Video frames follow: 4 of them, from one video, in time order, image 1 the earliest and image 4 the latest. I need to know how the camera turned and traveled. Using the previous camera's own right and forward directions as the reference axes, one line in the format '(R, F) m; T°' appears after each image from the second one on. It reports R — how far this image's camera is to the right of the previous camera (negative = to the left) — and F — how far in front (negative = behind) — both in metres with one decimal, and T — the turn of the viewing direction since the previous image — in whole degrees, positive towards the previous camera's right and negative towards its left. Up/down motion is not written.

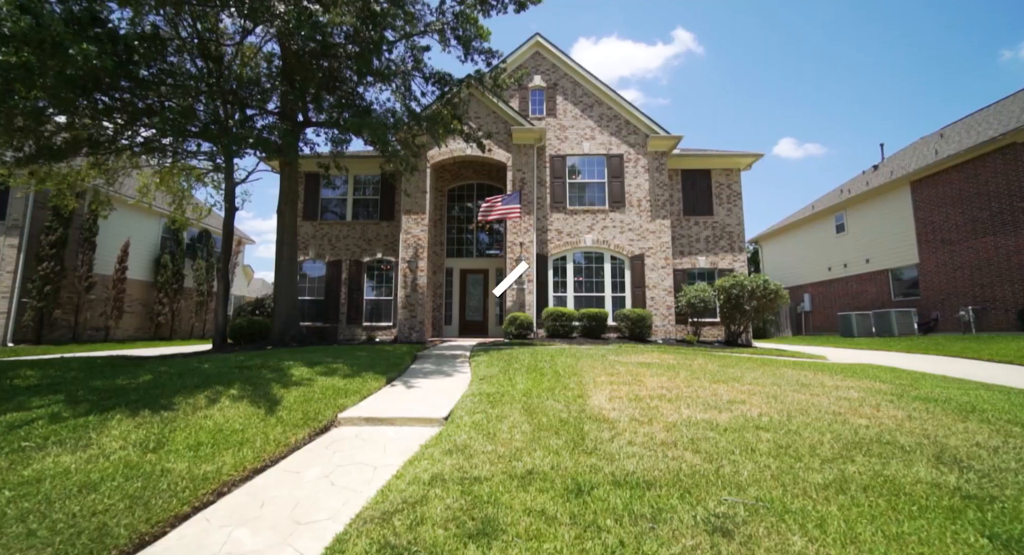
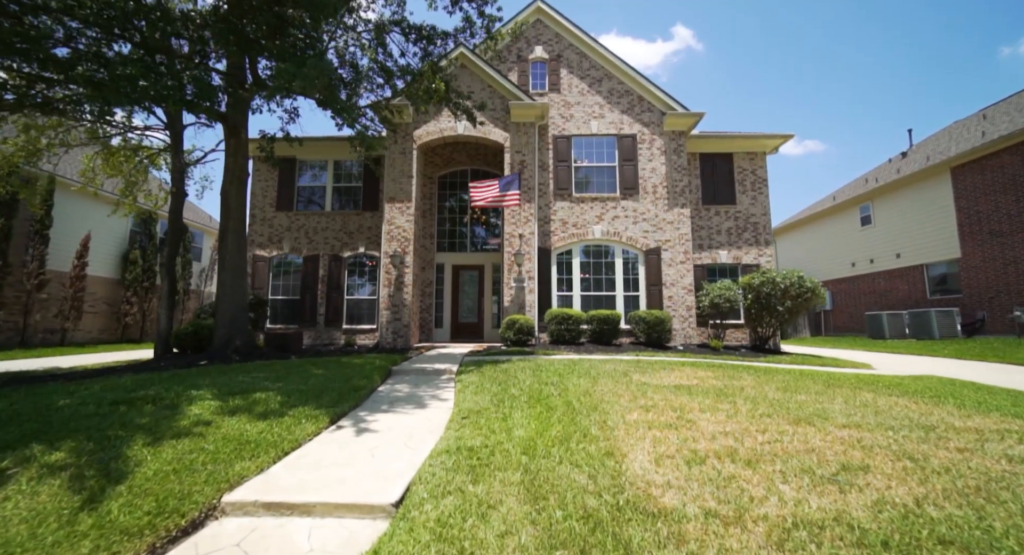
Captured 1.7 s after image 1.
(0.0, +1.9) m; 0°
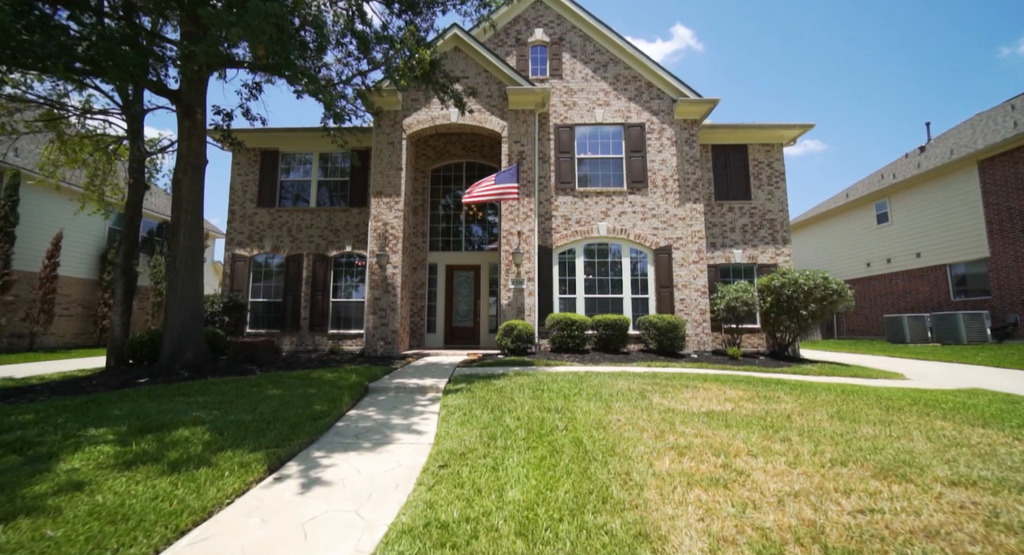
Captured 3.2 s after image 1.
(+0.1, +1.1) m; 0°
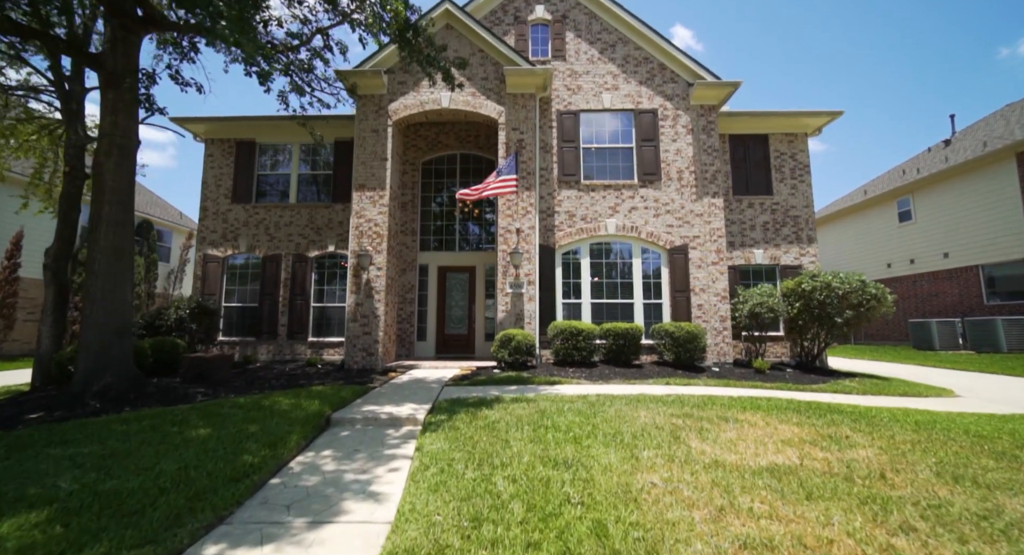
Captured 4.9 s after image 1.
(+0.1, +1.3) m; 0°
